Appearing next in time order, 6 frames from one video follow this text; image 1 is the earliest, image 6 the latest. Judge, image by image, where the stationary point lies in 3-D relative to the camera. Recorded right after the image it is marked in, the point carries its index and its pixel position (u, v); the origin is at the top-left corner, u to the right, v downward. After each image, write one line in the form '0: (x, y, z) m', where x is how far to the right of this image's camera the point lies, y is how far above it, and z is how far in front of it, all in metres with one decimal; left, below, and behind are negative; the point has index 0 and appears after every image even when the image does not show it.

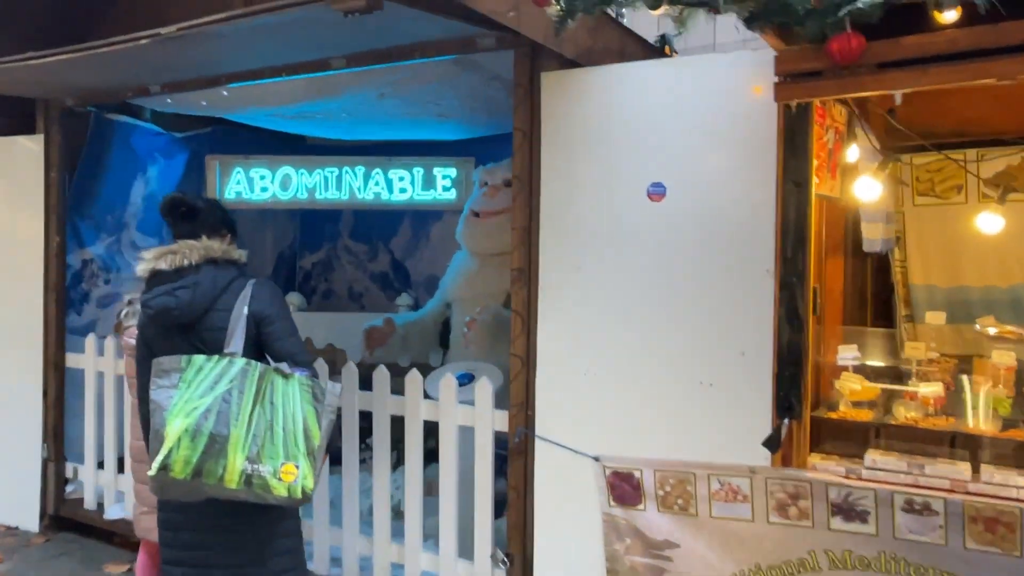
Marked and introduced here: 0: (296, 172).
0: (-1.2, +0.7, +4.6) m
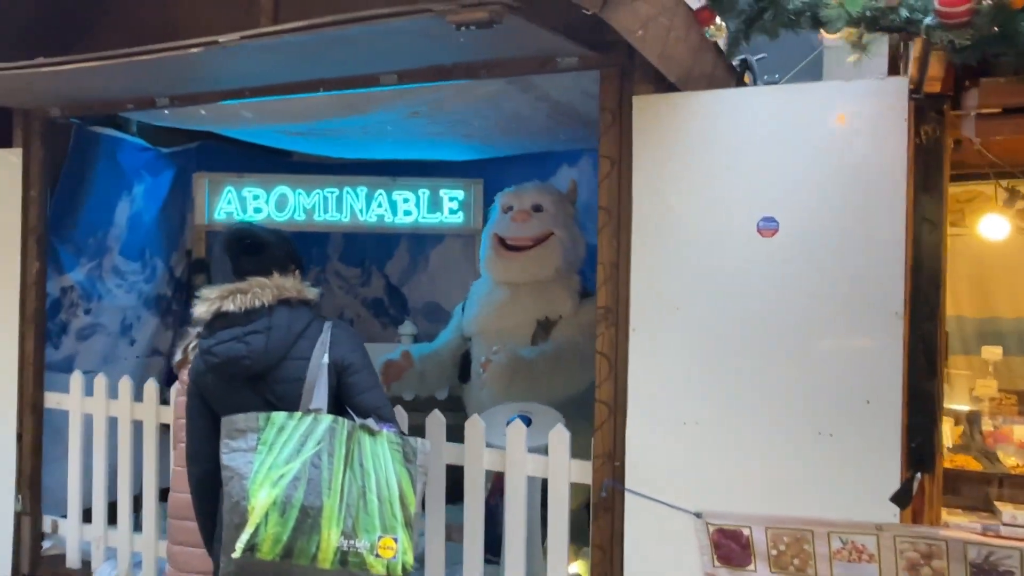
0: (-1.2, +0.5, +4.3) m
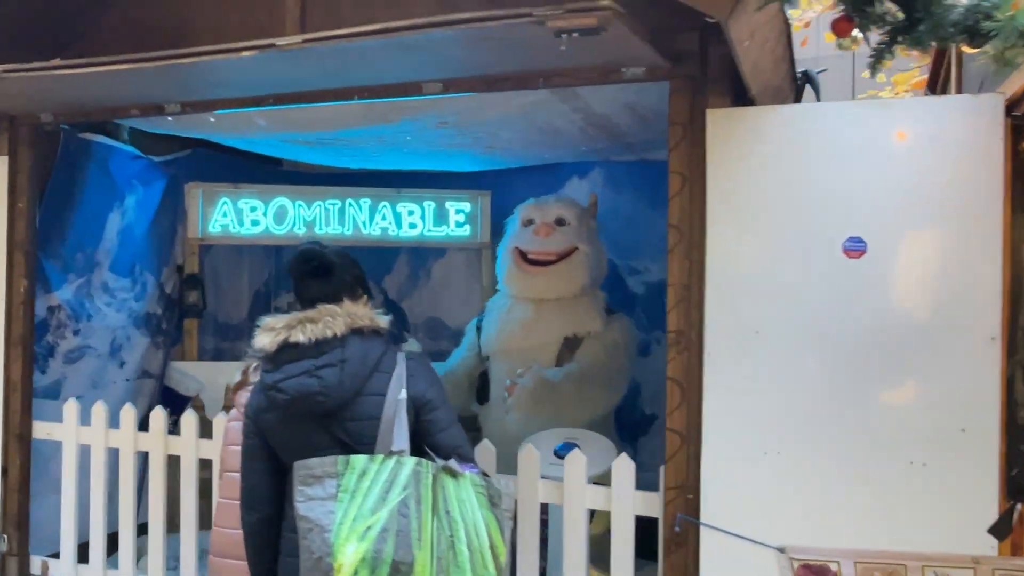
0: (-1.1, +0.4, +4.1) m
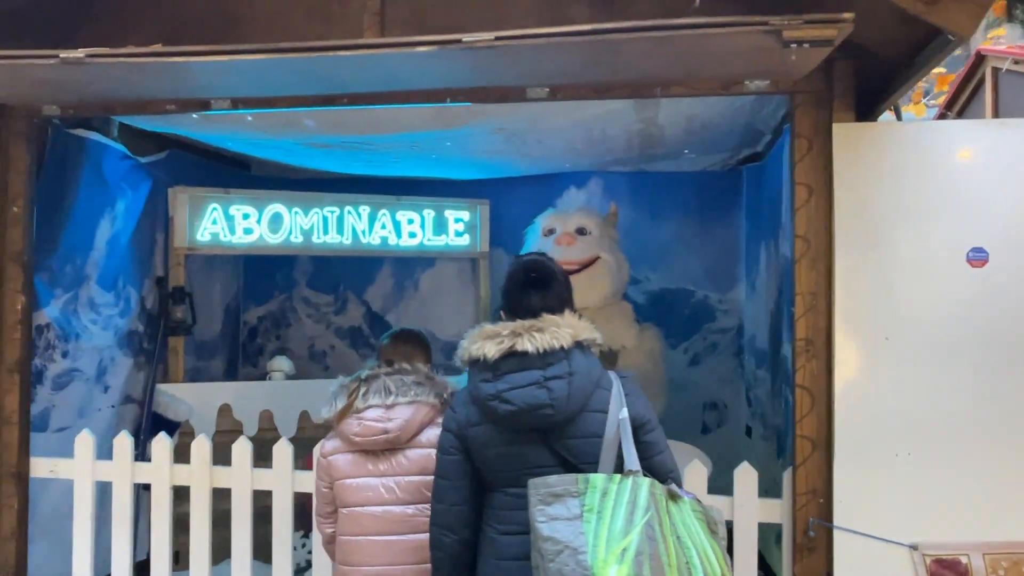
0: (-1.1, +0.4, +3.8) m
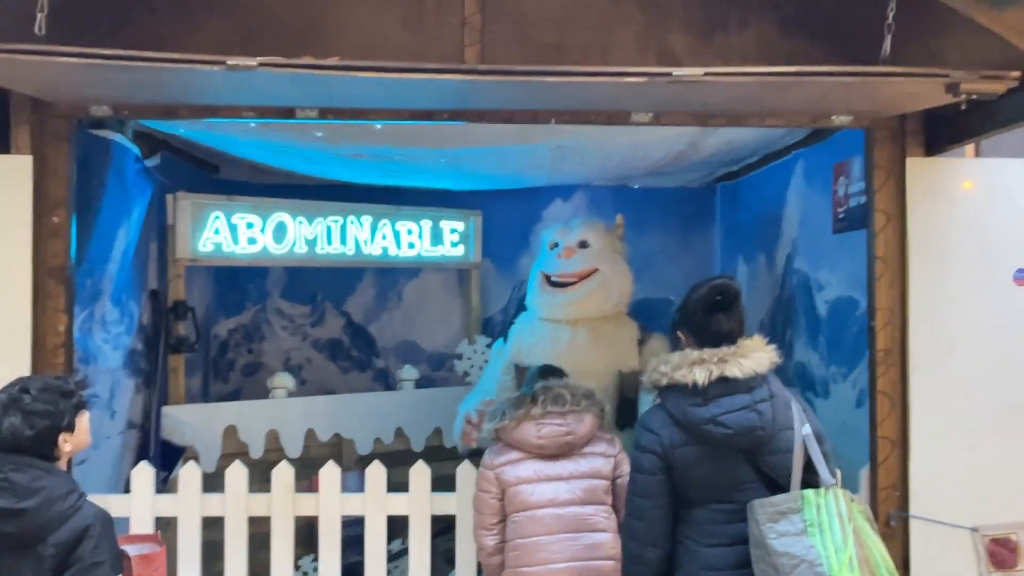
0: (-1.0, +0.3, +3.6) m
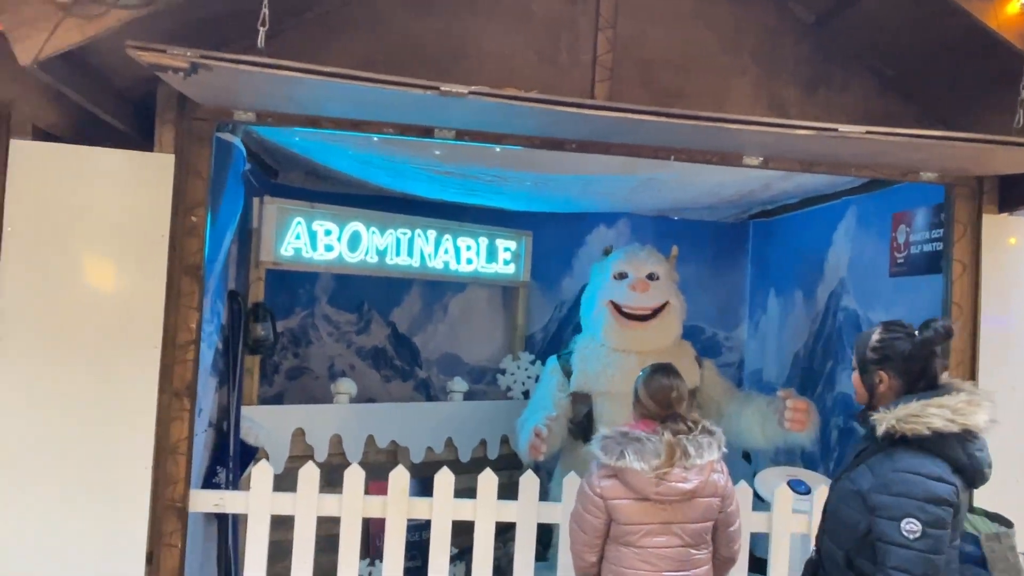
0: (-0.7, +0.3, +3.7) m
